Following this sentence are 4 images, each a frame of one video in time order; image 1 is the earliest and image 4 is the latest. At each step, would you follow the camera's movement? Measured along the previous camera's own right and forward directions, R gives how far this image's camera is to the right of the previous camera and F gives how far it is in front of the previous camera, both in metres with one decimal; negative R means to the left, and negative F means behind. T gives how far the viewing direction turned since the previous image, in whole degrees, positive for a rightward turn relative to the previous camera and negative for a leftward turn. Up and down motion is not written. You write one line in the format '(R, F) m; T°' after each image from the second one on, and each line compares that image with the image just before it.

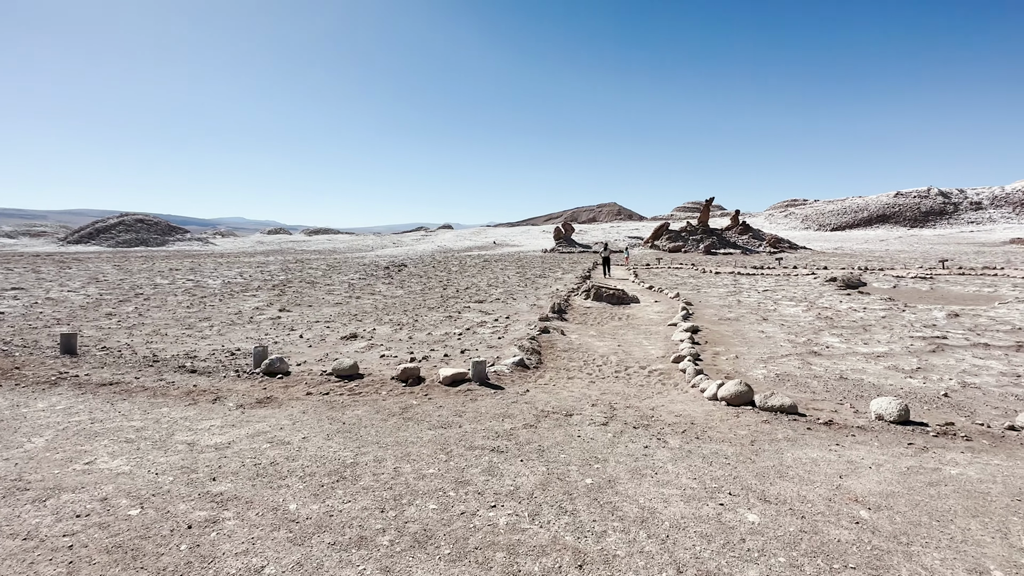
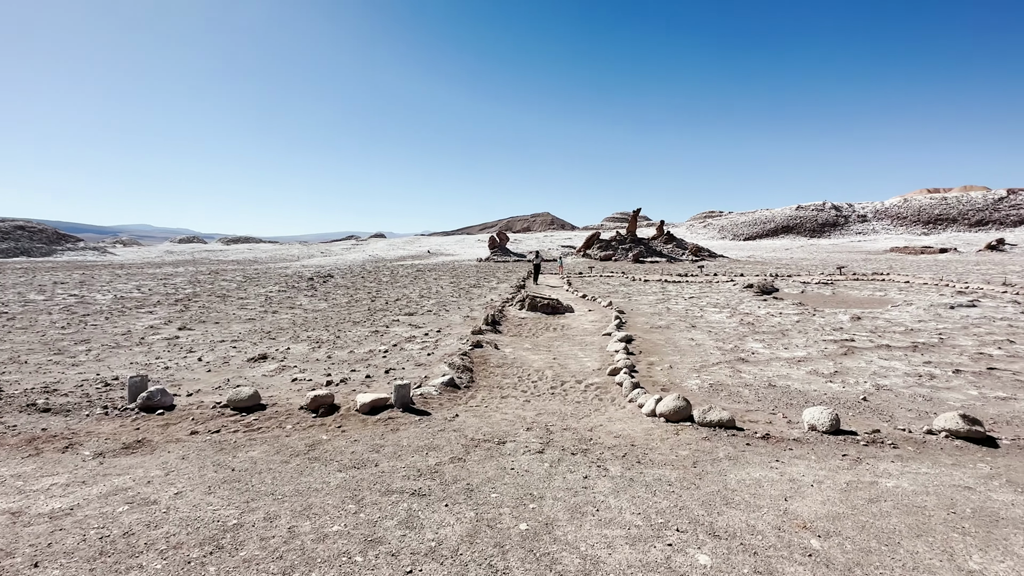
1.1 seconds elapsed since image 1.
(+0.1, +0.5) m; +8°
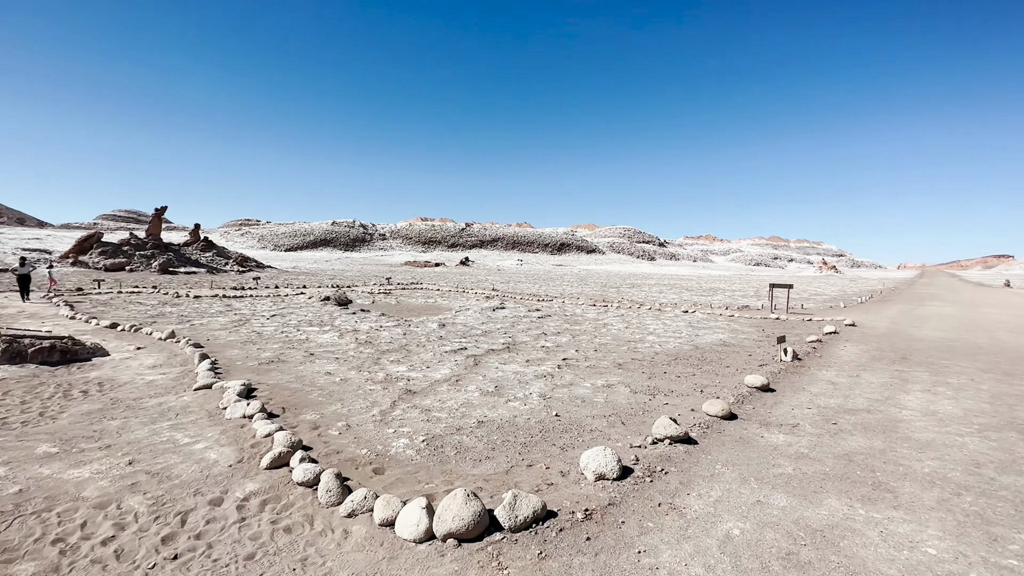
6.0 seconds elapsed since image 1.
(-0.5, +3.0) m; +52°
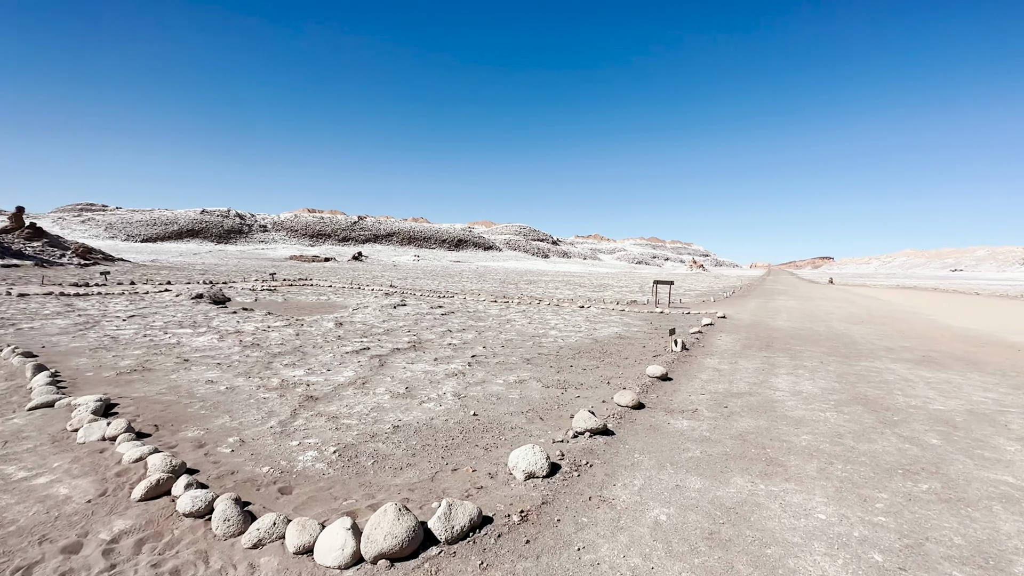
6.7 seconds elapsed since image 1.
(-0.3, +0.2) m; +13°
